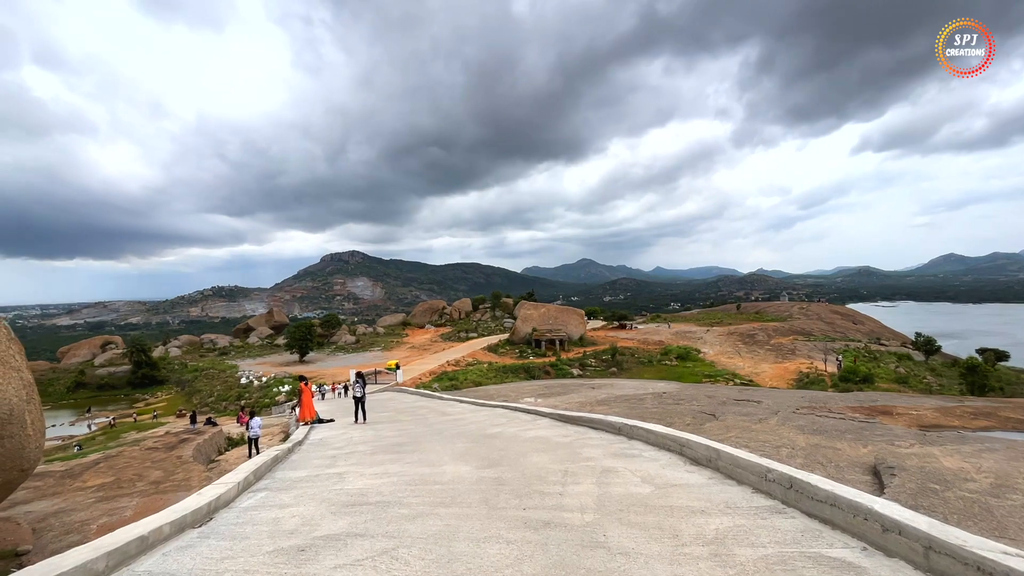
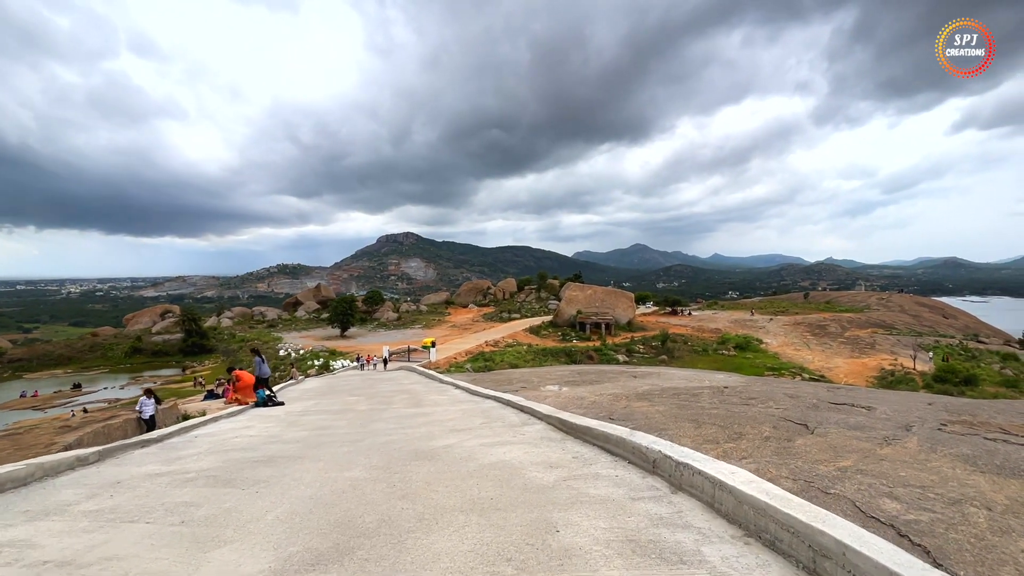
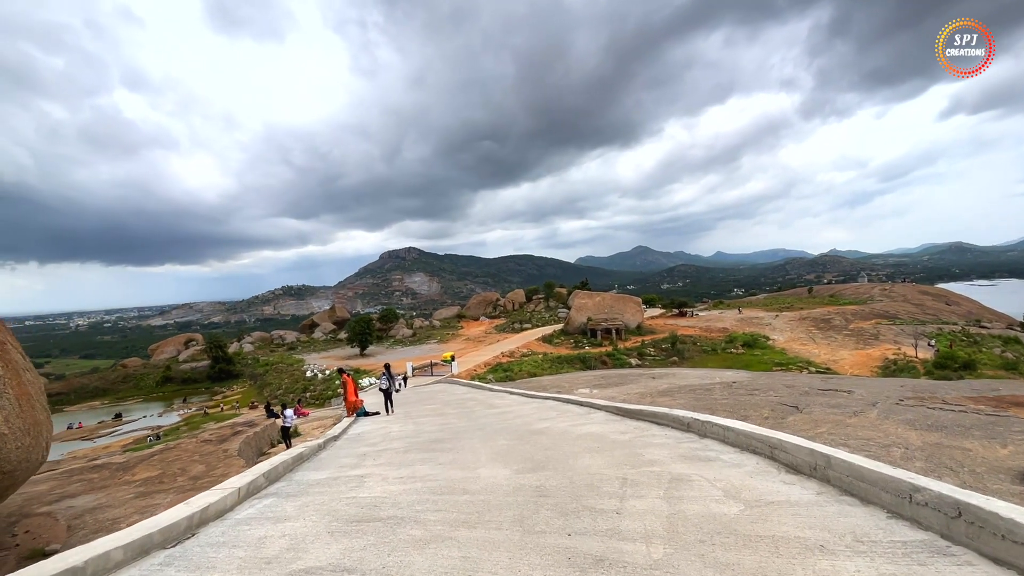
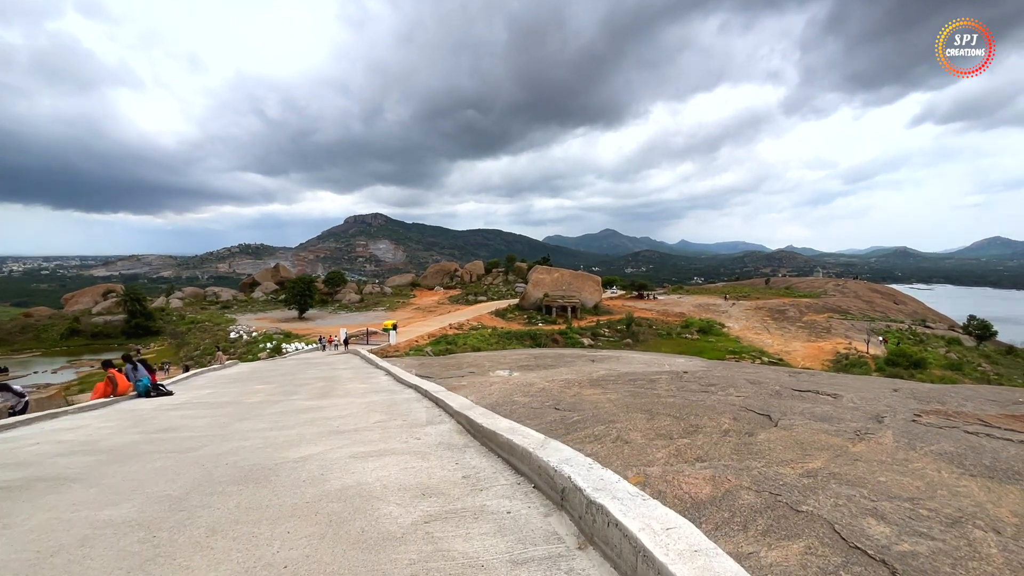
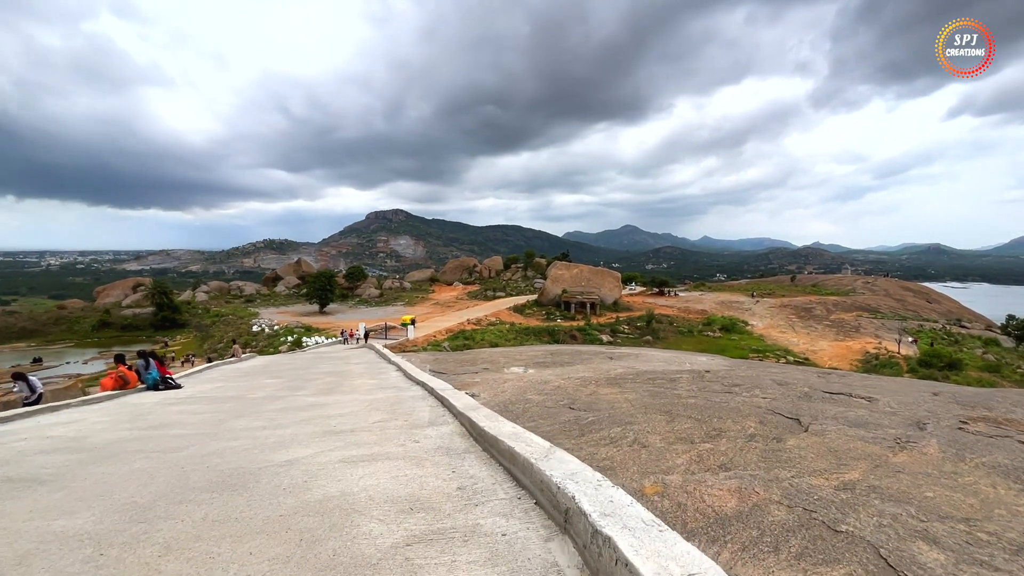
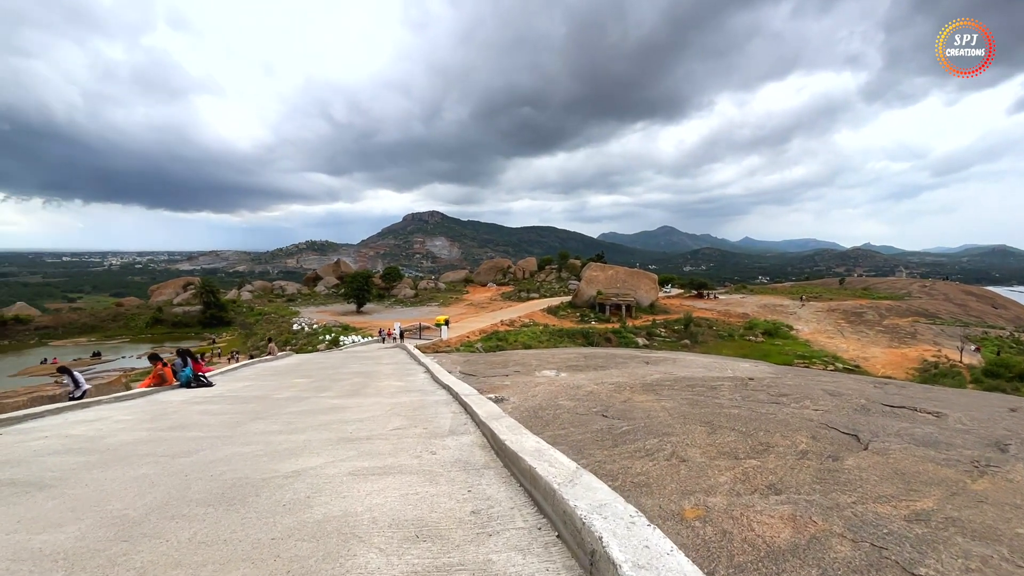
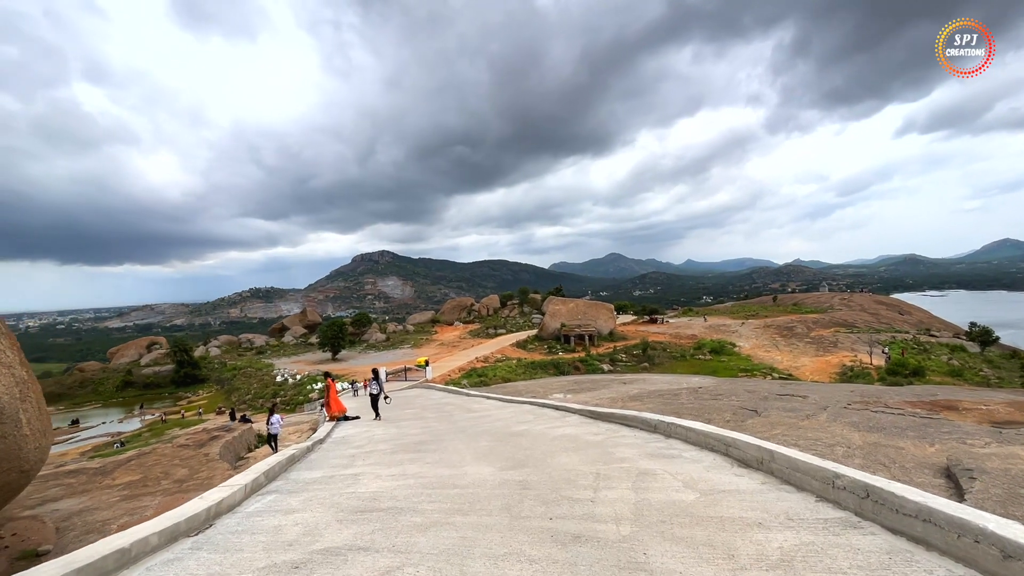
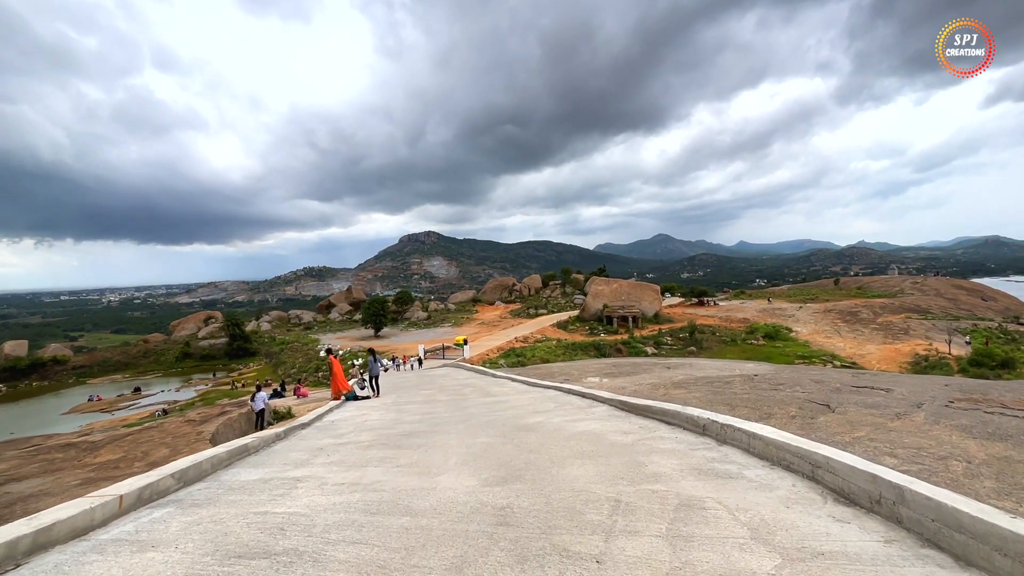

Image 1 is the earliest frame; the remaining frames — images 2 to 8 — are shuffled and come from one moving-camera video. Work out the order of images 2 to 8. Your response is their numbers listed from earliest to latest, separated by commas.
7, 3, 8, 2, 4, 5, 6
